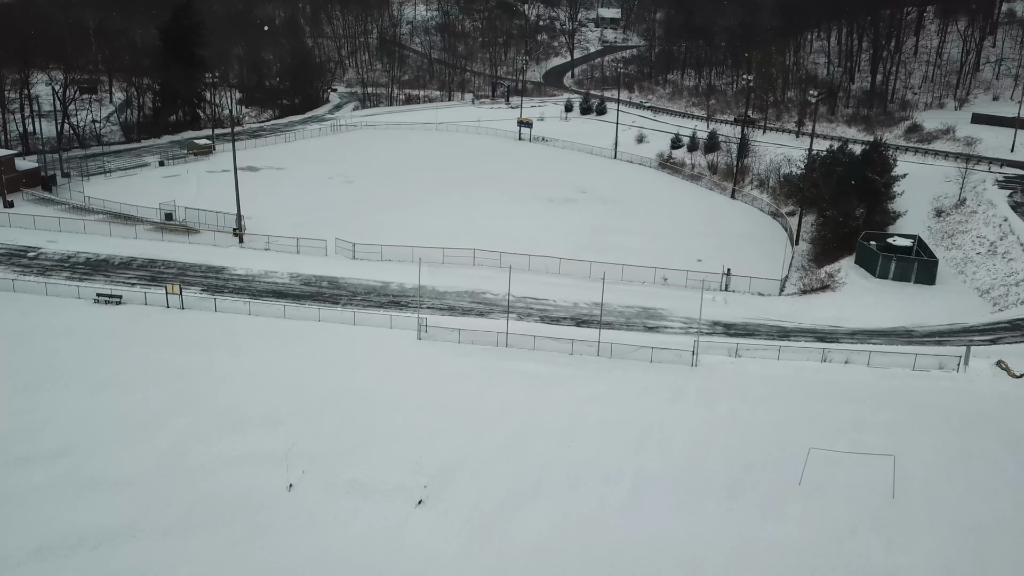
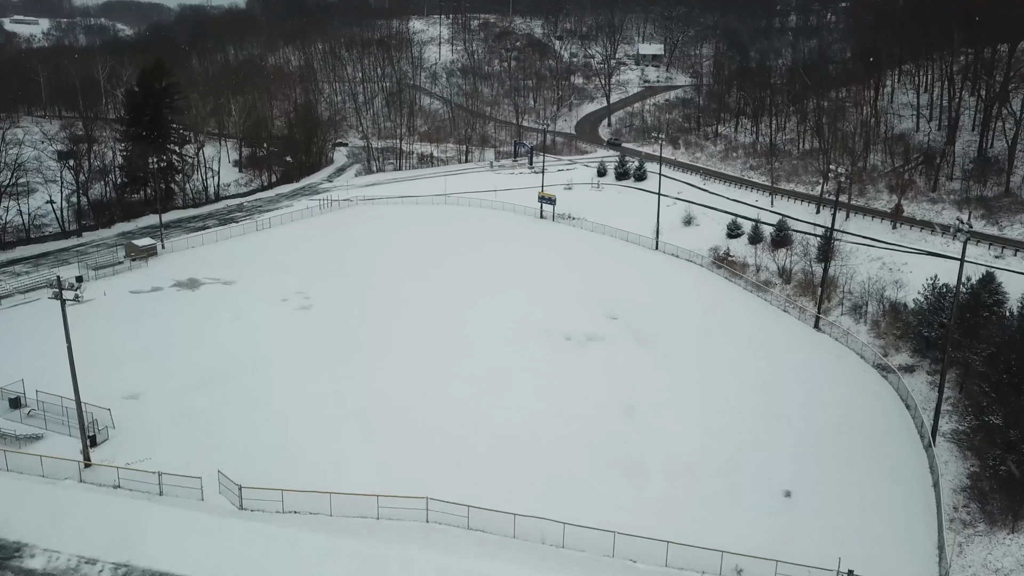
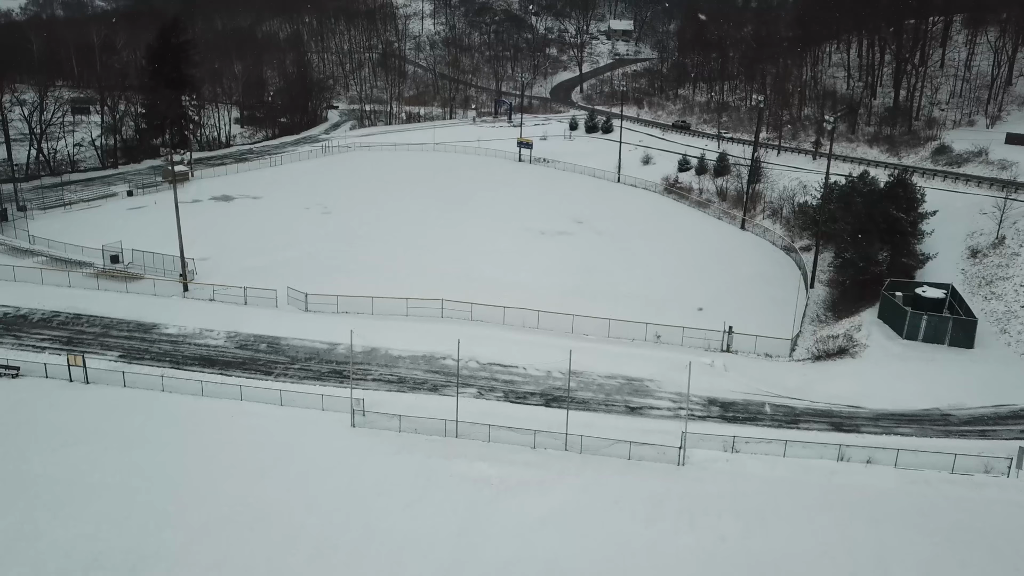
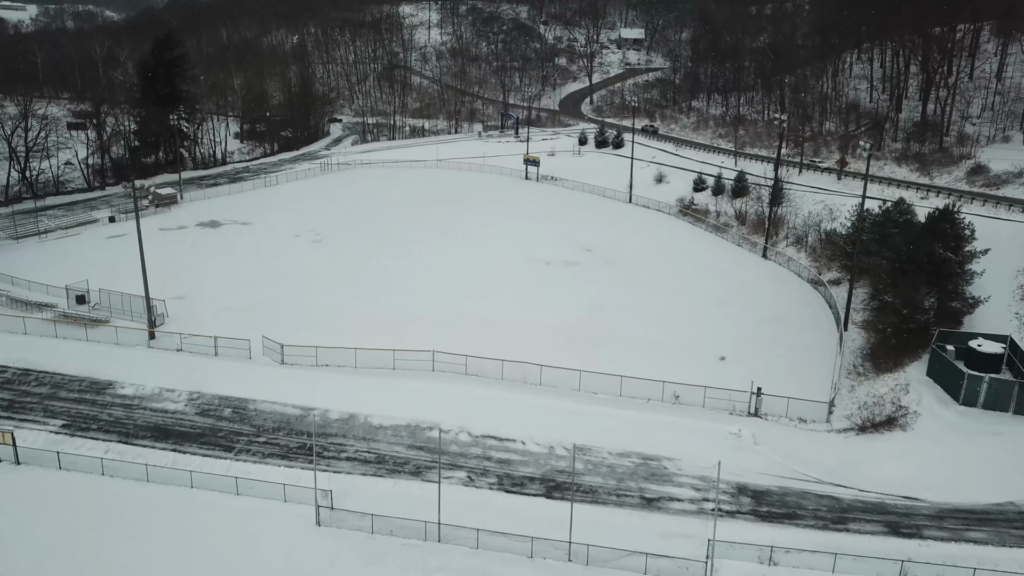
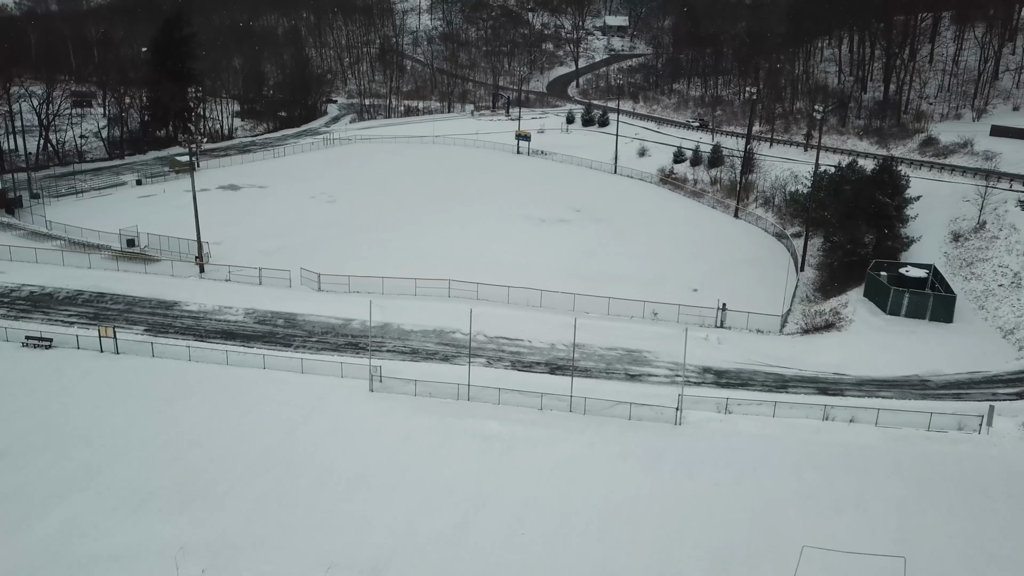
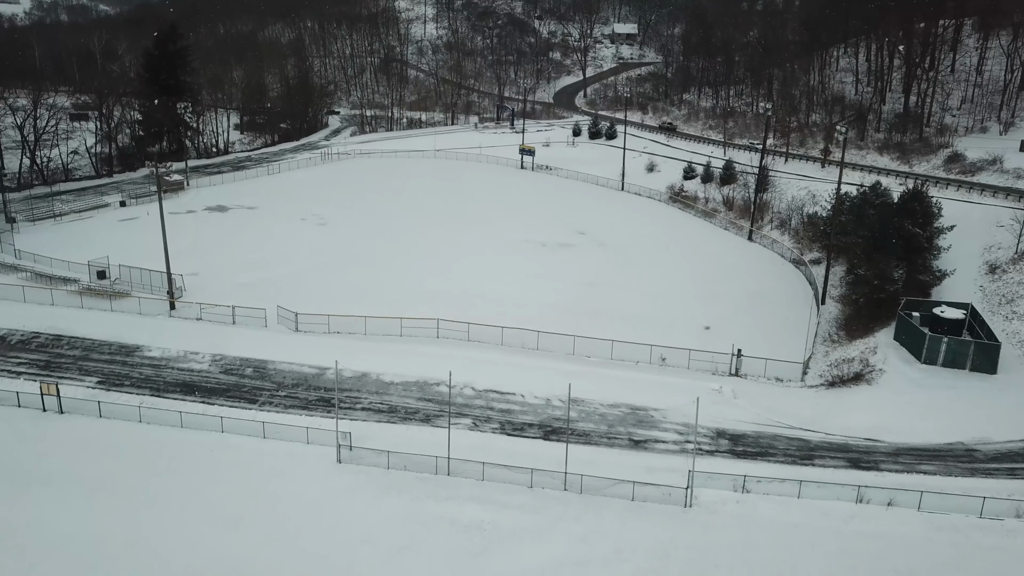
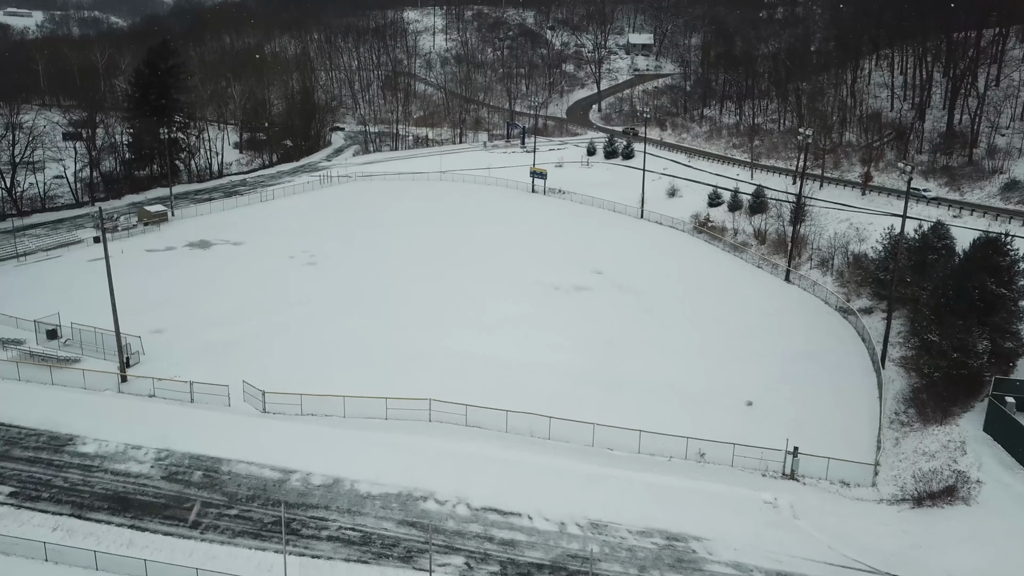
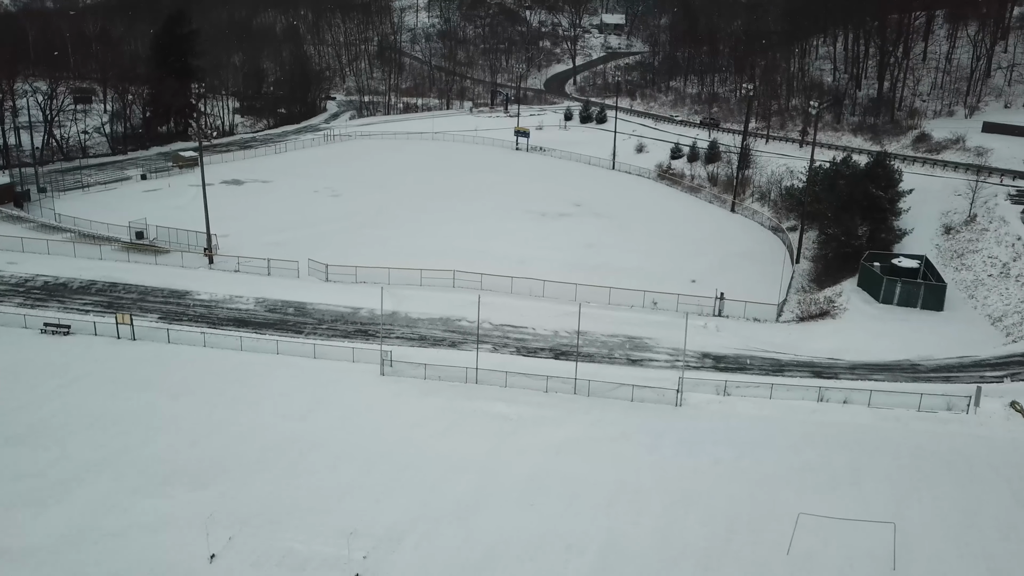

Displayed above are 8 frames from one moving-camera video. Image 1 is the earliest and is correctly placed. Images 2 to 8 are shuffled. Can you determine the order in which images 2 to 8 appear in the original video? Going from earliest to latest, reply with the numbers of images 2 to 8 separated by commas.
8, 5, 3, 6, 4, 7, 2
